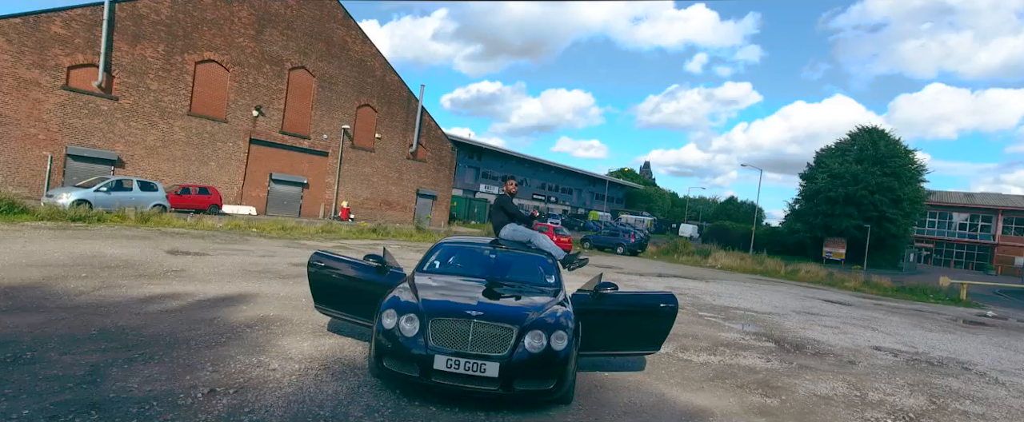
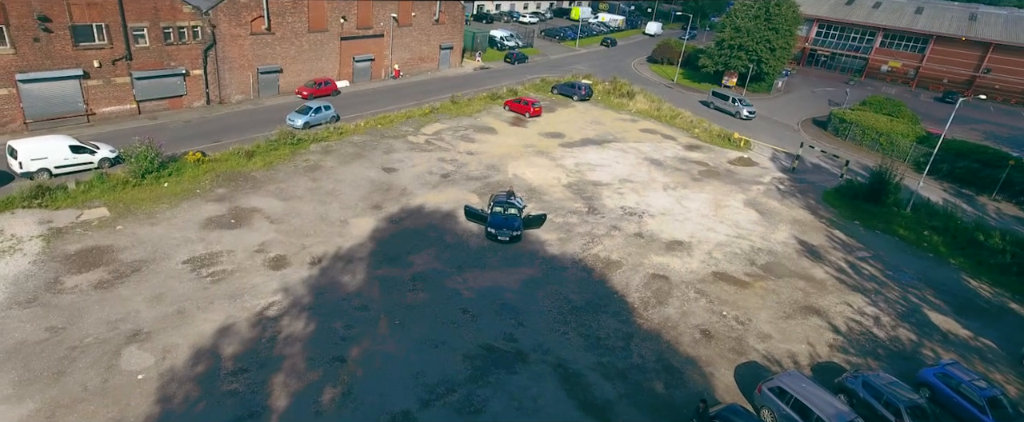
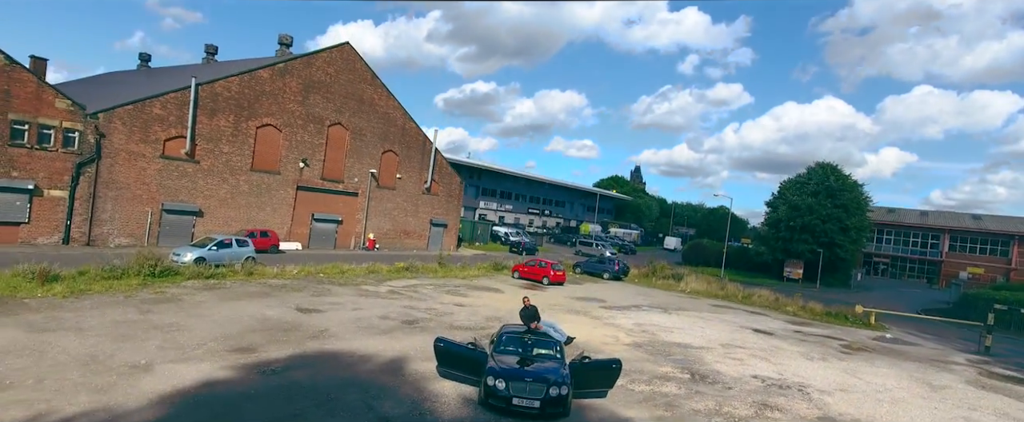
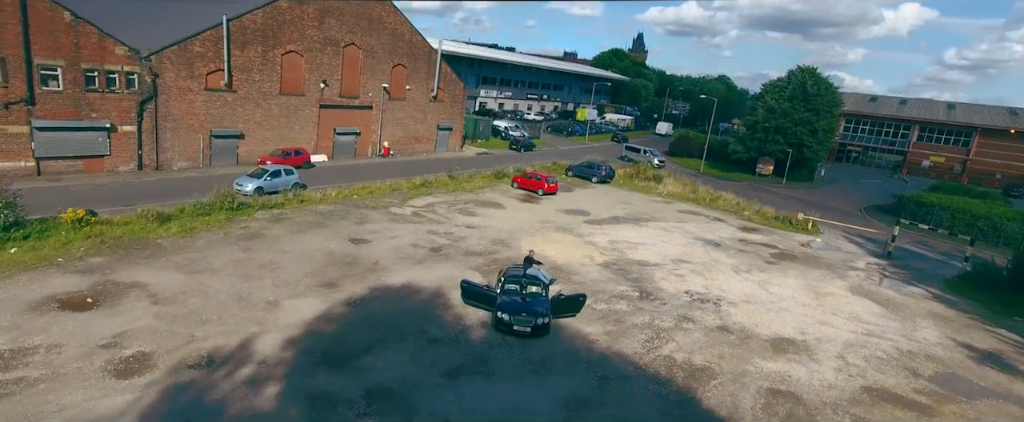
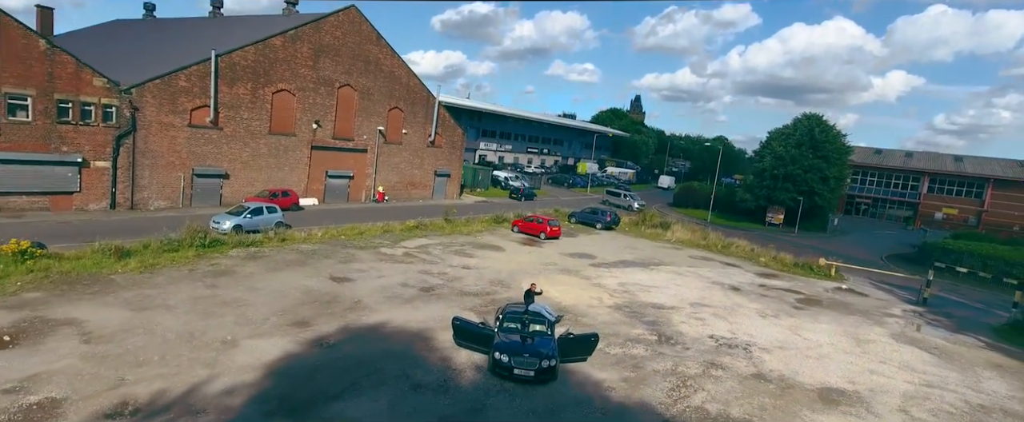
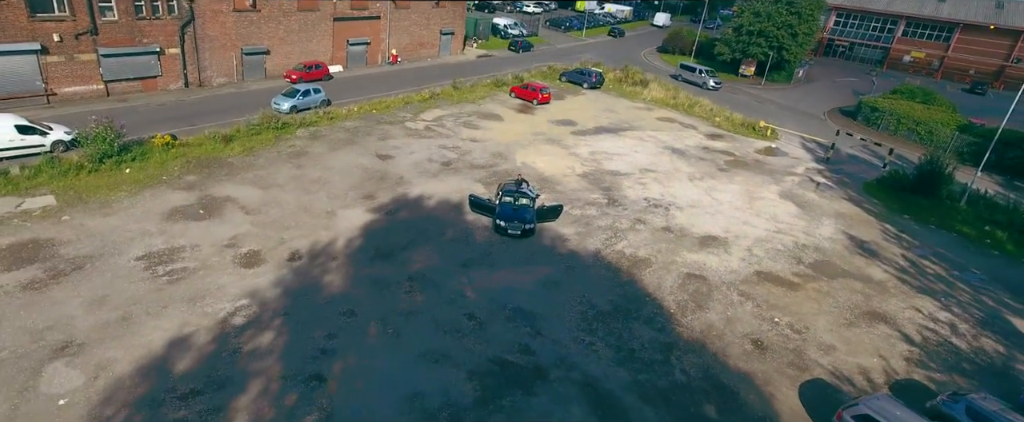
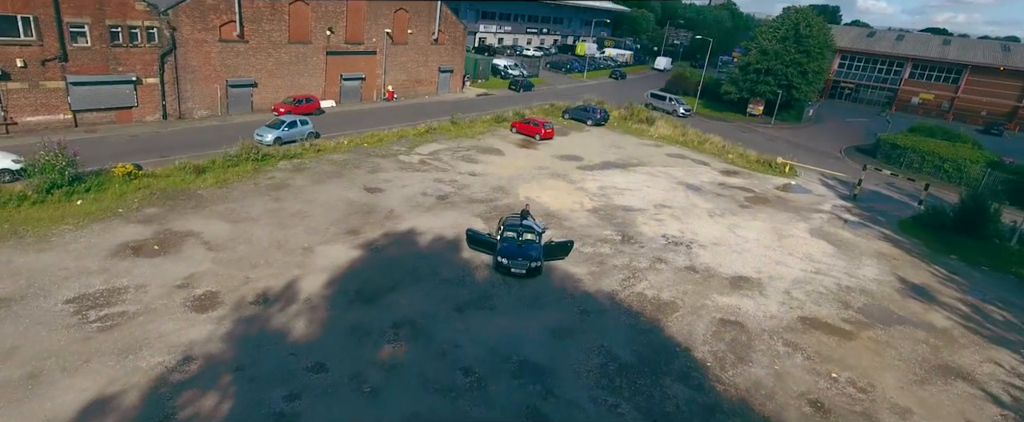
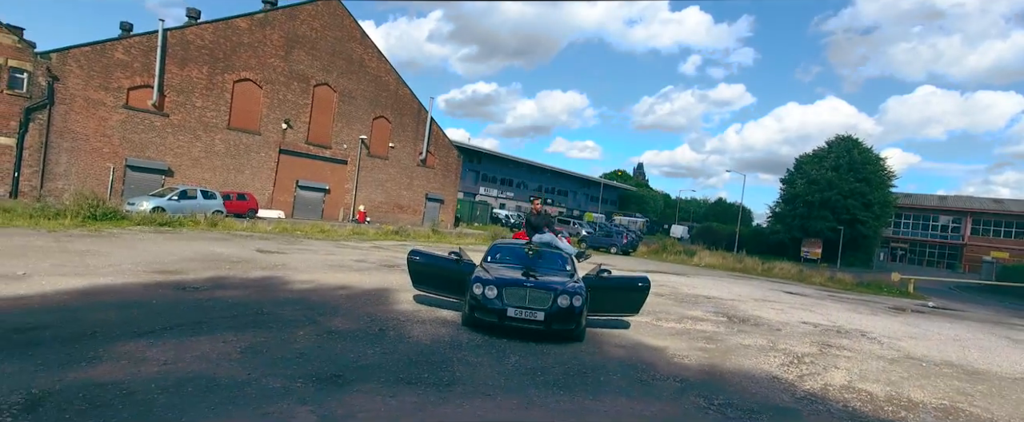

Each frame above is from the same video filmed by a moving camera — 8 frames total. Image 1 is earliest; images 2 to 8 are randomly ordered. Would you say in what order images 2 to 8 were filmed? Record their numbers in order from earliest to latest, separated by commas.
8, 3, 5, 4, 7, 6, 2
